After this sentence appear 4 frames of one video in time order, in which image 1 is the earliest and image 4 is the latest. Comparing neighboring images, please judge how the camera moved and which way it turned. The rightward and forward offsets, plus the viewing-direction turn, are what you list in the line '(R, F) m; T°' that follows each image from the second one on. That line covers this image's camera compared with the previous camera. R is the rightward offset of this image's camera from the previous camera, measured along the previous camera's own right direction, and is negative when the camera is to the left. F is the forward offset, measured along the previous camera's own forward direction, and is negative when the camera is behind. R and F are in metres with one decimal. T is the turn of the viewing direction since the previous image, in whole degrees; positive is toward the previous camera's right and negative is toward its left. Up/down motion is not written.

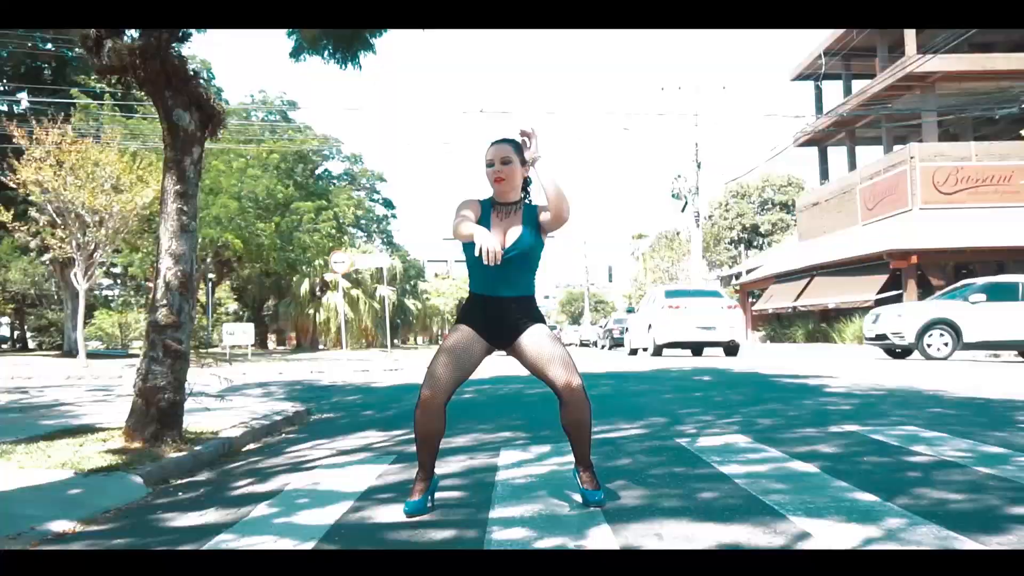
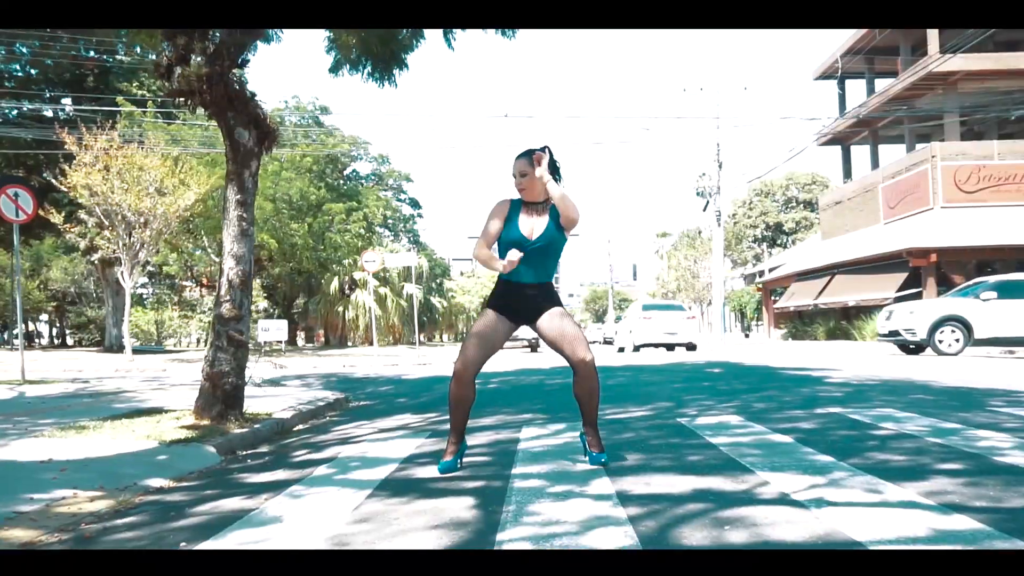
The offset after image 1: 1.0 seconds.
(0.0, -0.9) m; -2°
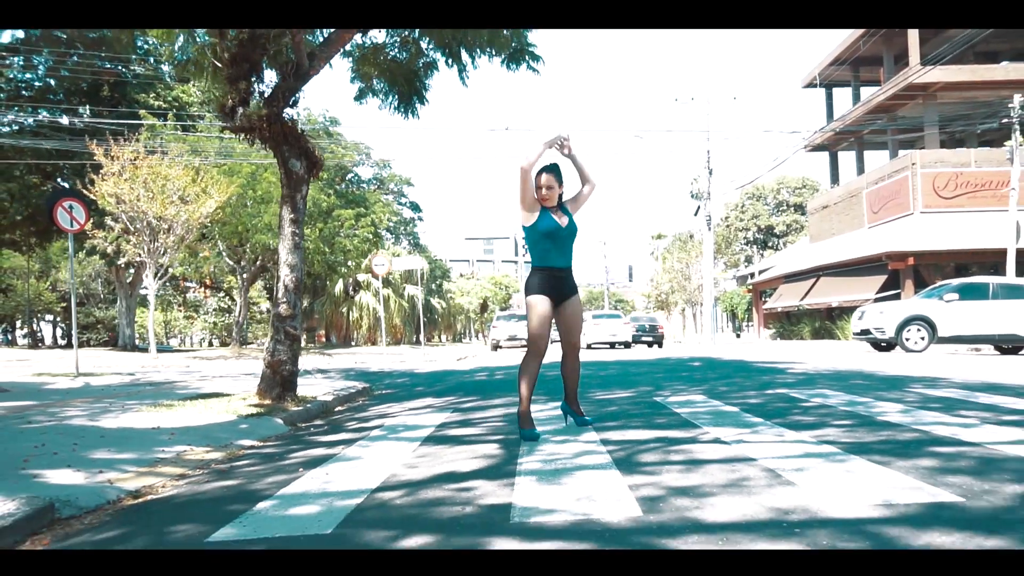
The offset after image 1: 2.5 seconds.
(-0.1, -1.7) m; 0°
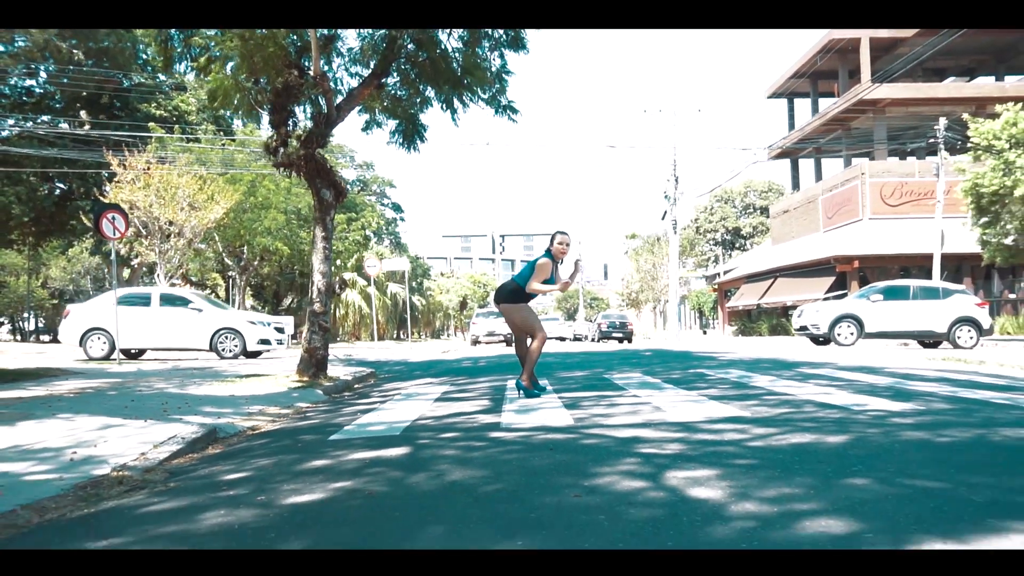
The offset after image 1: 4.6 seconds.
(-0.1, -2.9) m; +2°
